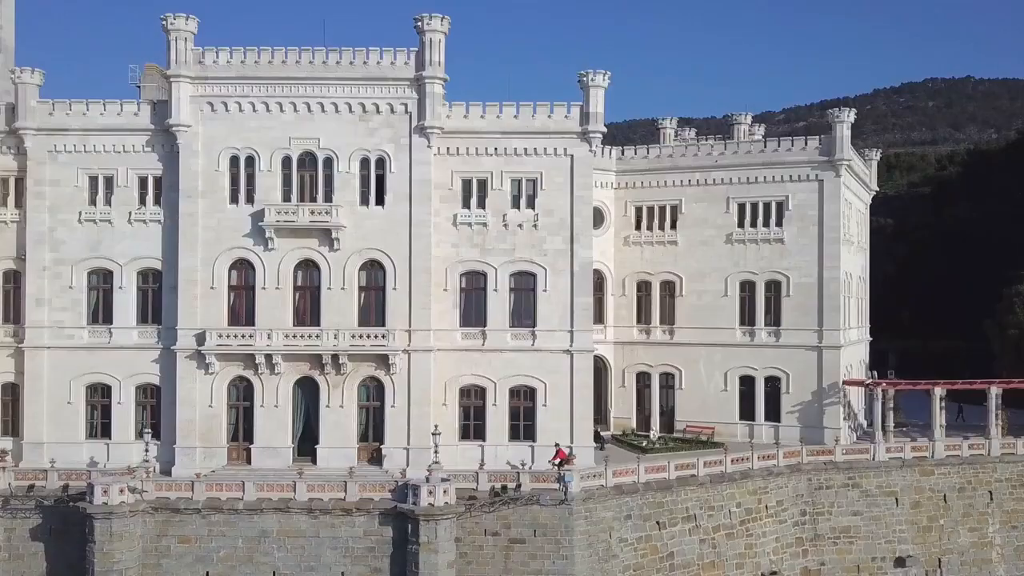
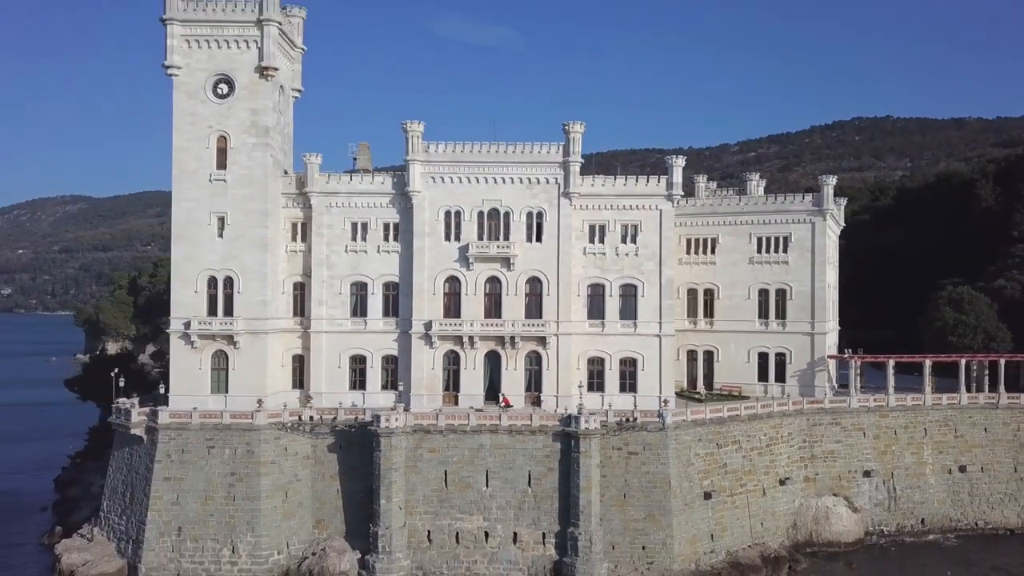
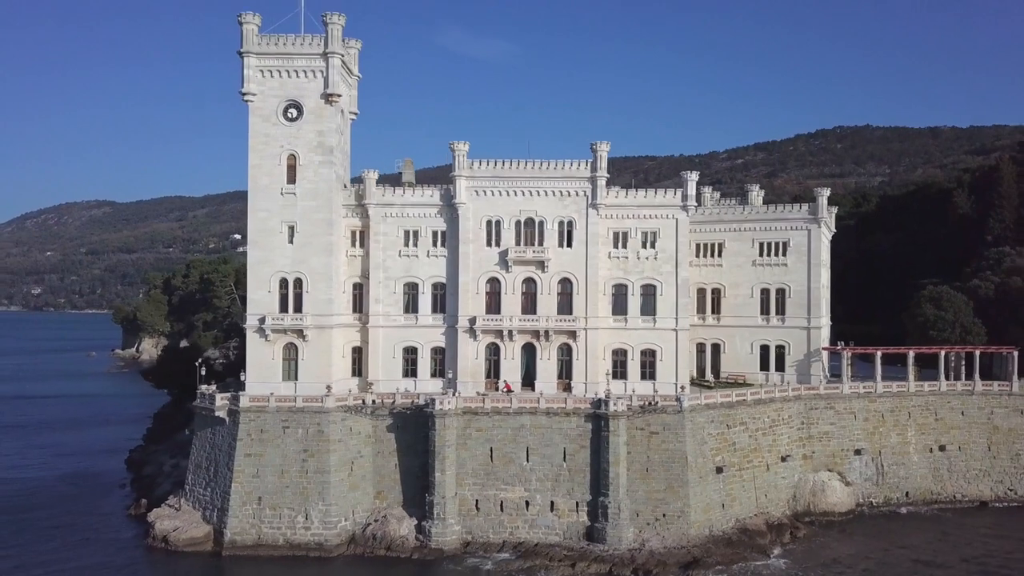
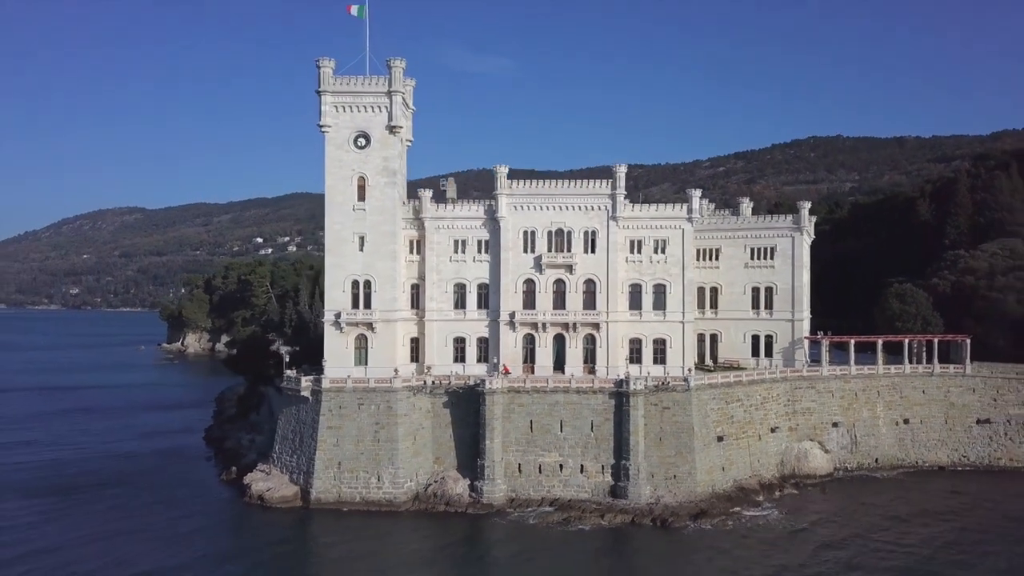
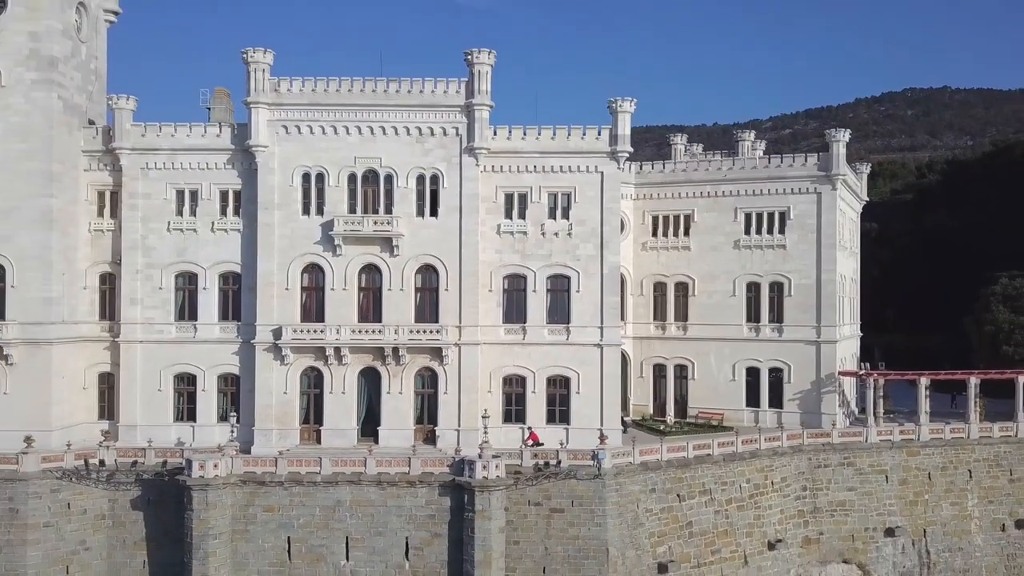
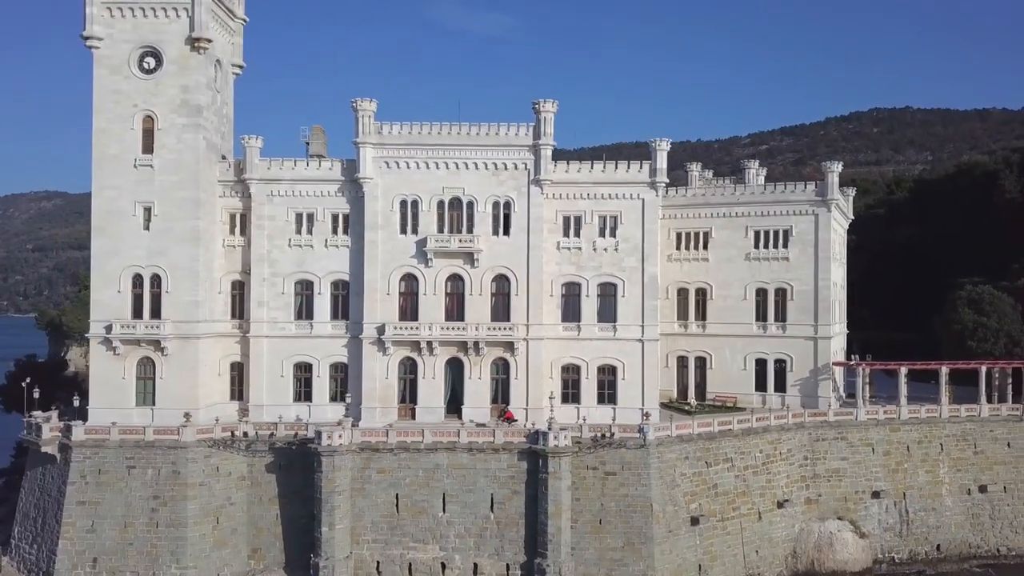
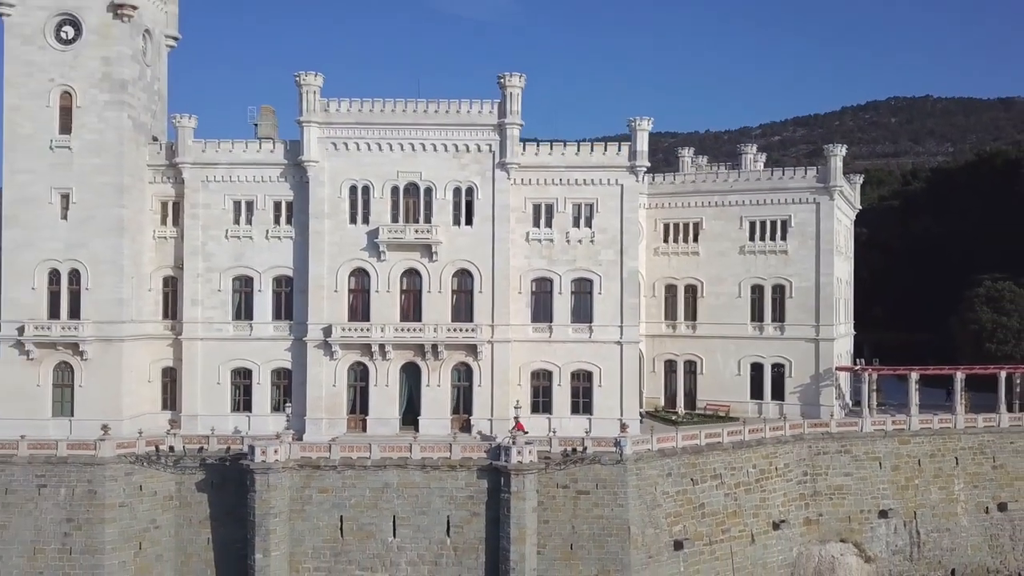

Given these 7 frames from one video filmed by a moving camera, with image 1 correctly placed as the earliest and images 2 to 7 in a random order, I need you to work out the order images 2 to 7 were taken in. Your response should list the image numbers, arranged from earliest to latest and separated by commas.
5, 7, 6, 2, 3, 4
